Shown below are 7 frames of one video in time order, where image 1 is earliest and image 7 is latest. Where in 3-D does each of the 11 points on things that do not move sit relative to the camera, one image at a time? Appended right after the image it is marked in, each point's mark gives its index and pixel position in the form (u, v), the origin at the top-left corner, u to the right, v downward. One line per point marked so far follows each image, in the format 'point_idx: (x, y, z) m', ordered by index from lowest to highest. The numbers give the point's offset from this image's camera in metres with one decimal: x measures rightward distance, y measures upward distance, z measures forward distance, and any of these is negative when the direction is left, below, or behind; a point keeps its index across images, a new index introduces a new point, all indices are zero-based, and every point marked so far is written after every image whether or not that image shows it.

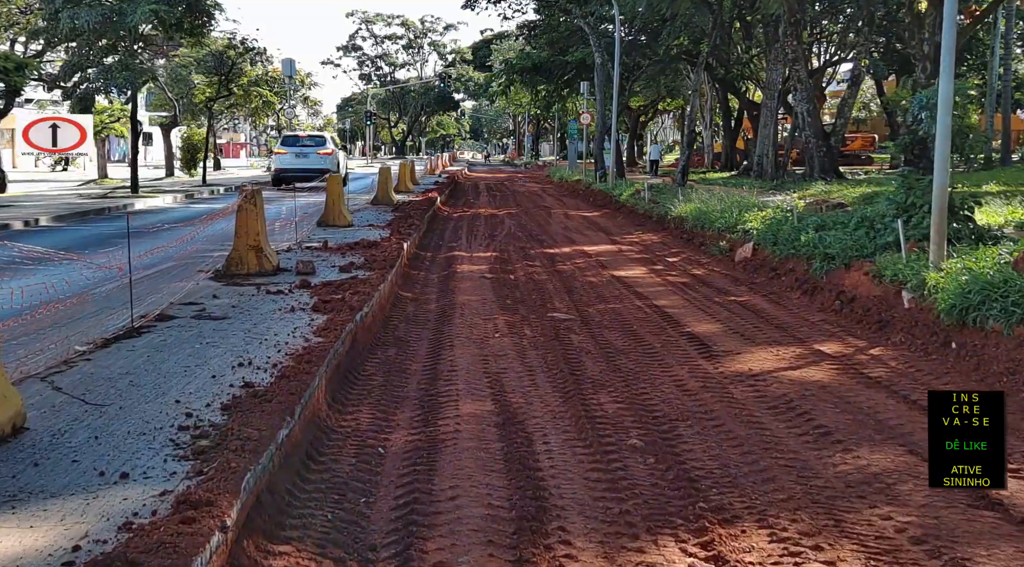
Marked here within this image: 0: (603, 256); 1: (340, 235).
0: (+1.5, +0.4, +18.6) m
1: (-2.4, +0.7, +17.8) m
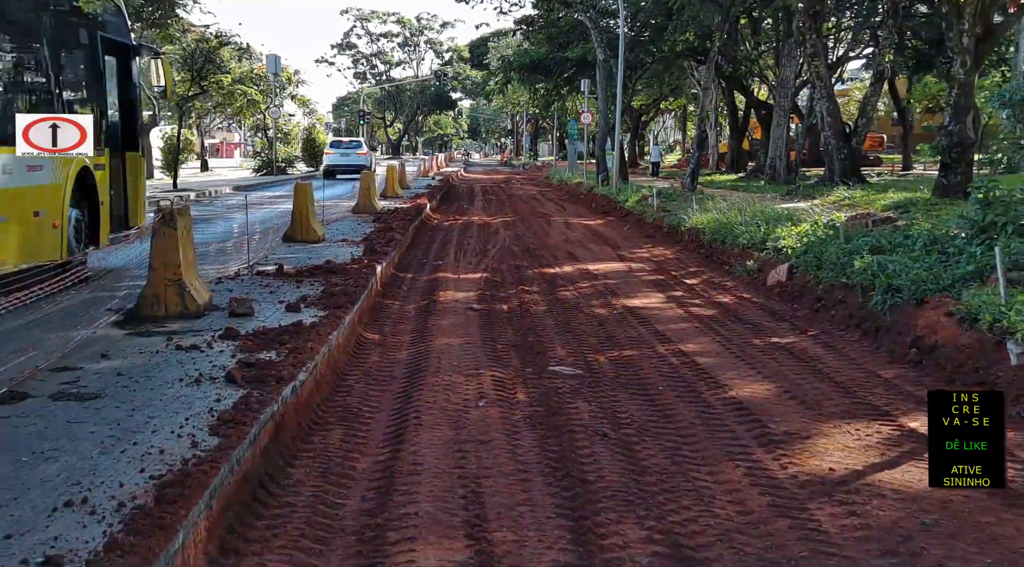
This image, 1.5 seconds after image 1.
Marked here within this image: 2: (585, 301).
0: (+1.4, +0.1, +16.0) m
1: (-2.5, +0.4, +15.2) m
2: (+0.9, -0.2, +13.5) m
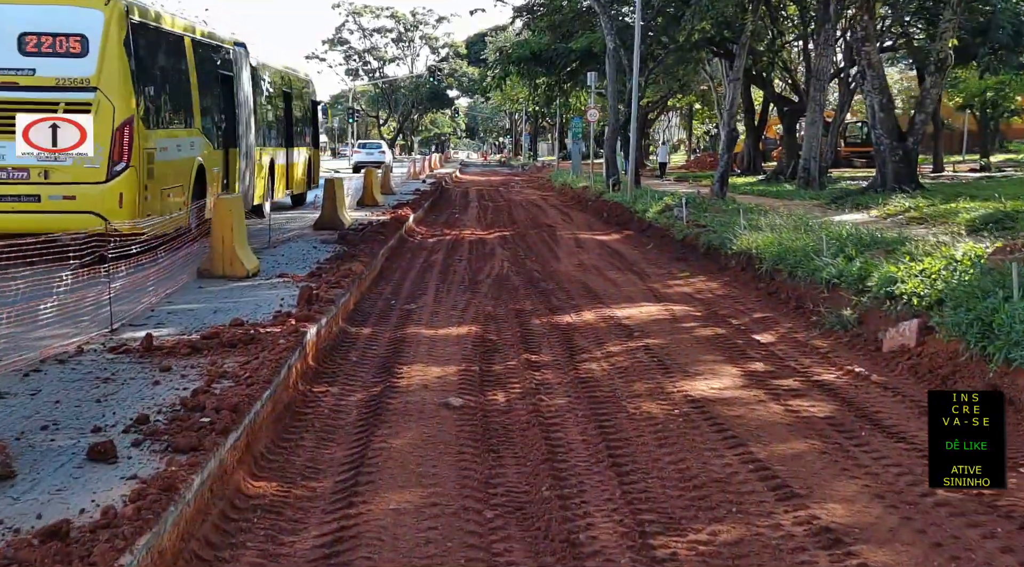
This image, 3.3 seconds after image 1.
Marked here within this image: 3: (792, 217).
0: (+1.4, -0.5, +11.4) m
1: (-2.5, -0.2, +10.6) m
2: (+0.9, -0.8, +8.8) m
3: (+4.7, +1.1, +19.8) m
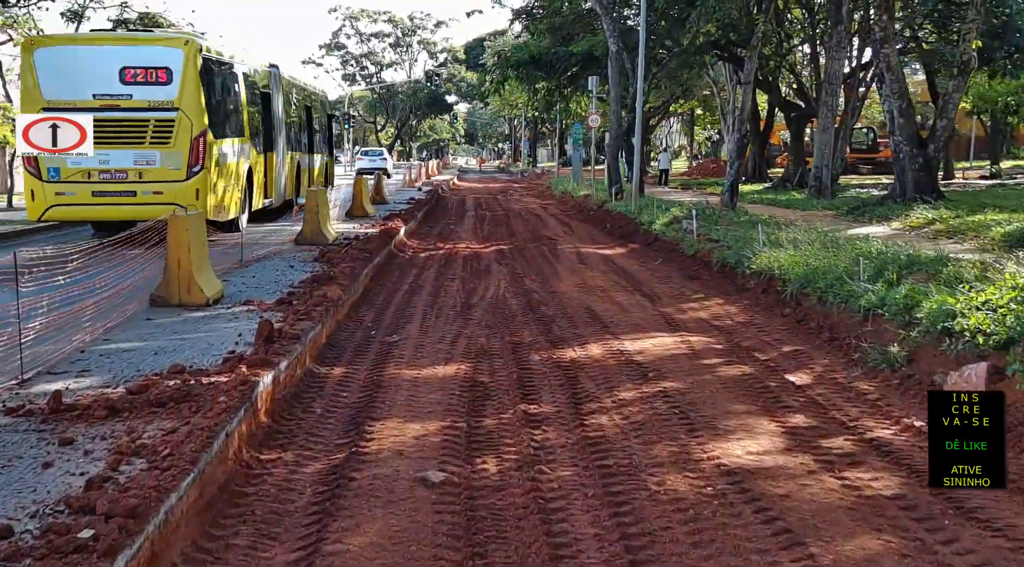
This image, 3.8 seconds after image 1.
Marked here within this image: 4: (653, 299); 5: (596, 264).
0: (+1.3, -0.7, +9.8) m
1: (-2.5, -0.5, +9.0) m
2: (+0.8, -1.0, +7.3) m
3: (+4.7, +0.8, +18.2) m
4: (+1.8, -0.2, +14.9) m
5: (+1.4, +0.3, +19.6) m
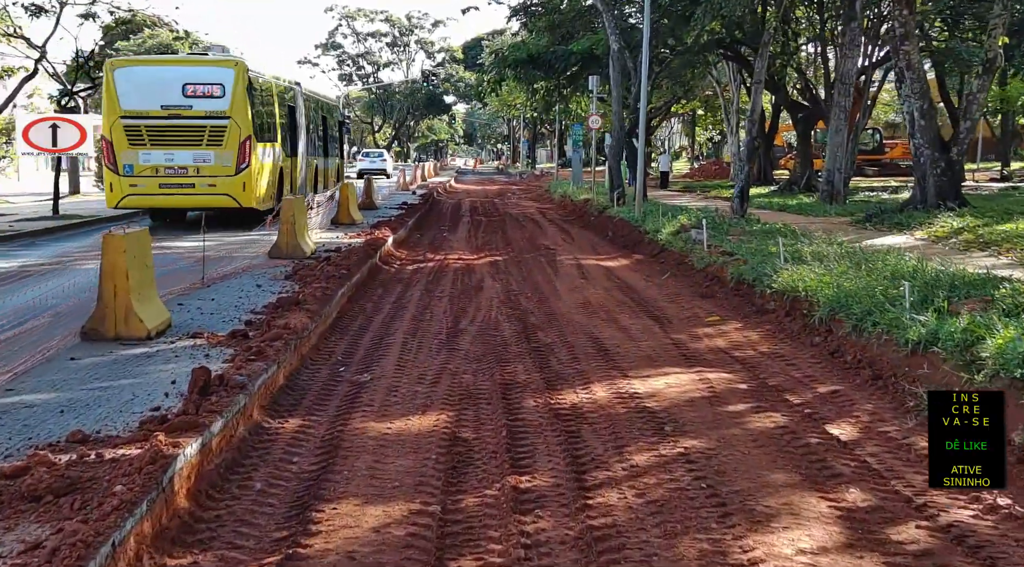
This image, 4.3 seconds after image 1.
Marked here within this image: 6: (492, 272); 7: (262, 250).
0: (+1.3, -1.0, +8.3) m
1: (-2.6, -0.7, +7.4) m
2: (+0.8, -1.3, +5.7) m
3: (+4.6, +0.6, +16.7) m
4: (+1.7, -0.4, +13.3) m
5: (+1.3, +0.1, +18.0) m
6: (-0.3, +0.2, +18.8) m
7: (-3.8, +0.5, +17.9) m
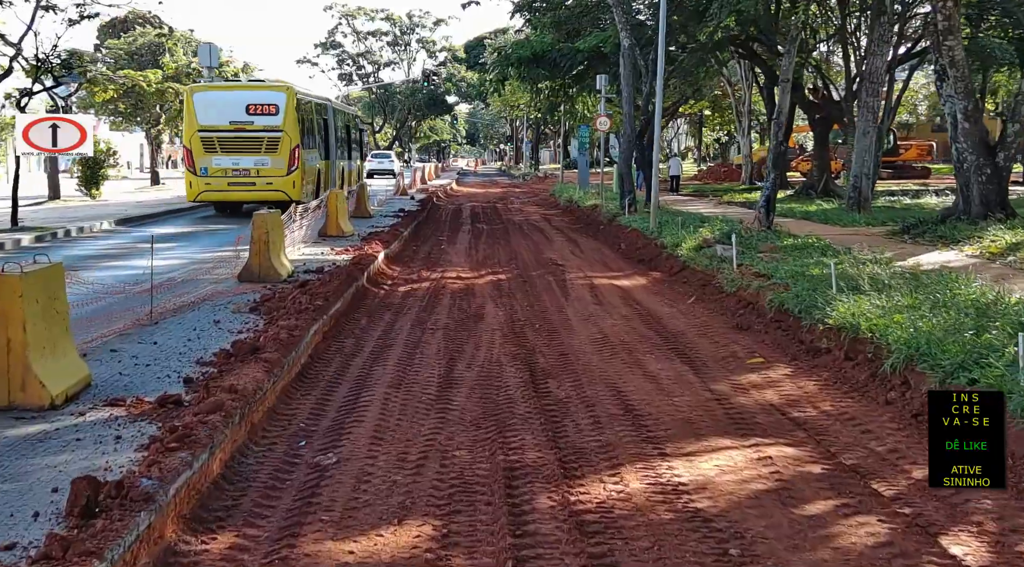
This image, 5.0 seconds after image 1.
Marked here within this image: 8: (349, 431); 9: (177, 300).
0: (+1.3, -1.3, +6.1) m
1: (-2.6, -1.1, +5.3) m
2: (+0.8, -1.6, +3.6) m
3: (+4.7, +0.2, +14.5) m
4: (+1.8, -0.8, +11.2) m
5: (+1.4, -0.3, +15.9) m
6: (-0.3, -0.2, +16.6) m
7: (-3.8, +0.2, +15.8) m
8: (-1.2, -1.0, +8.3) m
9: (-3.6, -0.2, +12.6) m
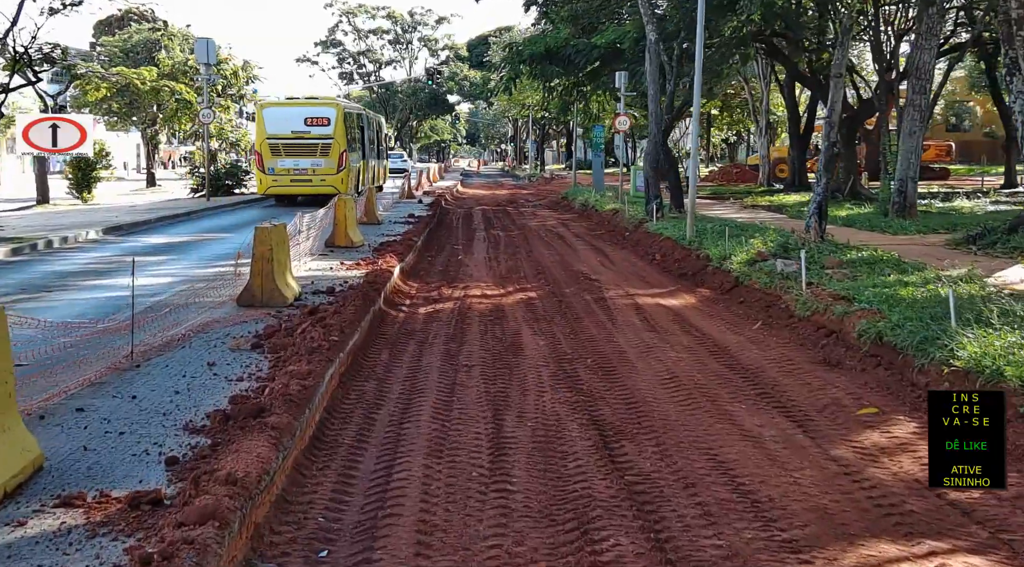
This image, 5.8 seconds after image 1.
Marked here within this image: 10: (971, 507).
0: (+1.8, -1.6, +4.0) m
1: (-2.1, -1.3, +3.2) m
2: (+1.3, -1.9, +1.5) m
3: (+5.1, -0.1, +12.4) m
4: (+2.3, -1.1, +9.1) m
5: (+1.9, -0.6, +13.8) m
6: (+0.2, -0.5, +14.6) m
7: (-3.3, -0.1, +13.7) m
8: (-0.7, -1.3, +6.3) m
9: (-3.1, -0.5, +10.5) m
10: (+2.7, -1.3, +6.8) m
